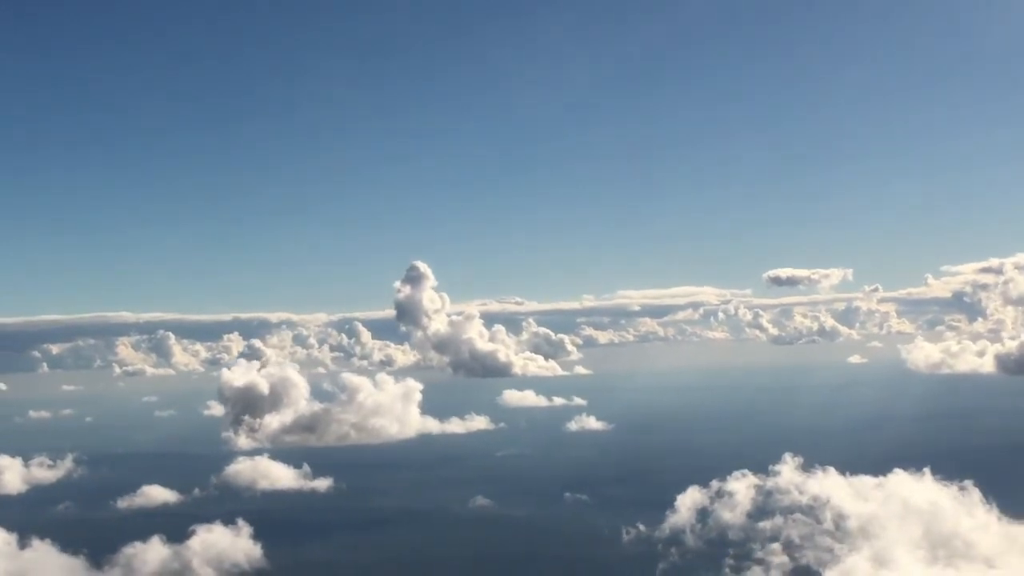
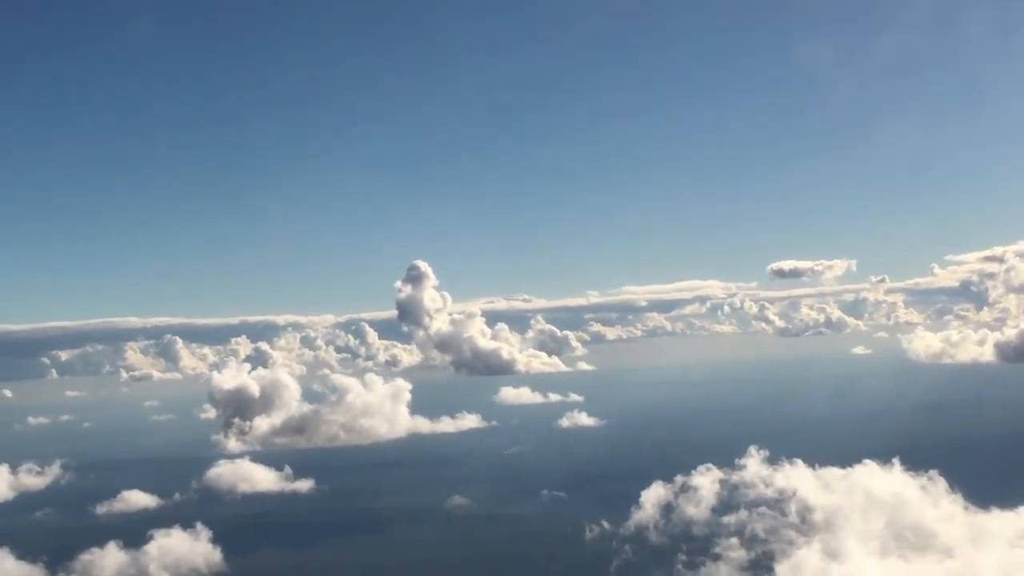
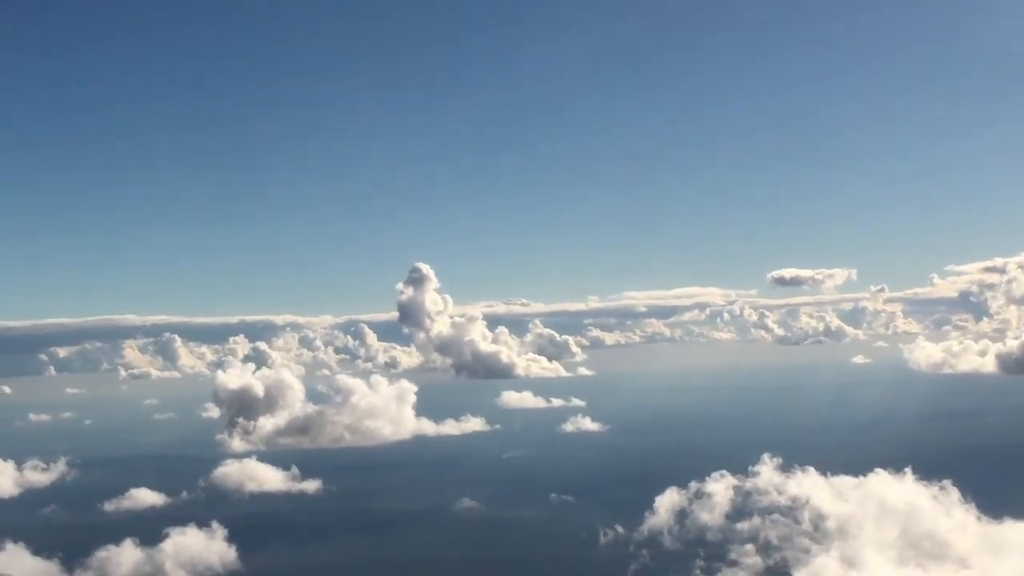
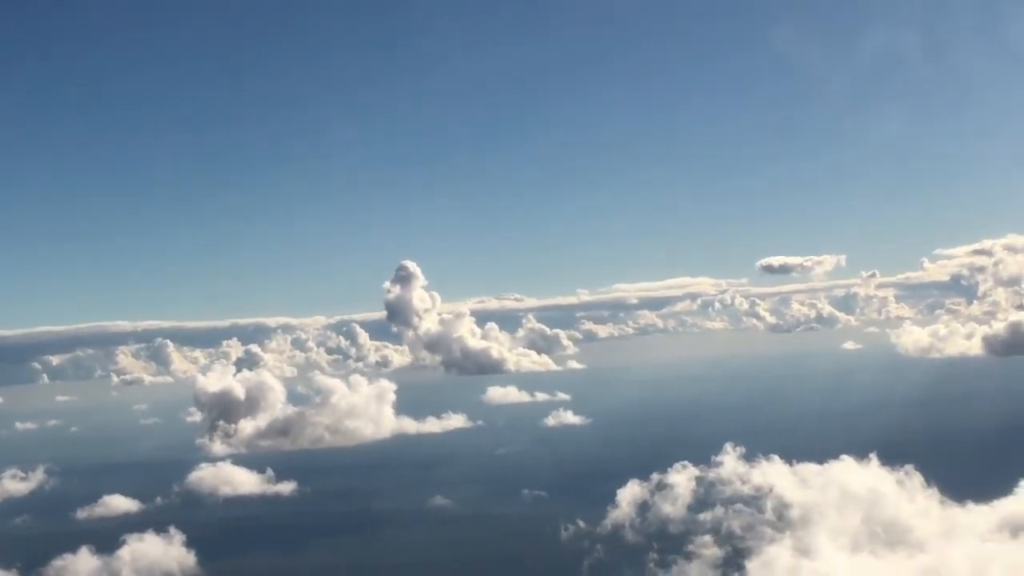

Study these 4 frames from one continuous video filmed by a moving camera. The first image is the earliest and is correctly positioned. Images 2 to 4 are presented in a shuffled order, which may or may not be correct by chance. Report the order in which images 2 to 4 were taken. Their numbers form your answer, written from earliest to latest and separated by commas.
3, 2, 4
